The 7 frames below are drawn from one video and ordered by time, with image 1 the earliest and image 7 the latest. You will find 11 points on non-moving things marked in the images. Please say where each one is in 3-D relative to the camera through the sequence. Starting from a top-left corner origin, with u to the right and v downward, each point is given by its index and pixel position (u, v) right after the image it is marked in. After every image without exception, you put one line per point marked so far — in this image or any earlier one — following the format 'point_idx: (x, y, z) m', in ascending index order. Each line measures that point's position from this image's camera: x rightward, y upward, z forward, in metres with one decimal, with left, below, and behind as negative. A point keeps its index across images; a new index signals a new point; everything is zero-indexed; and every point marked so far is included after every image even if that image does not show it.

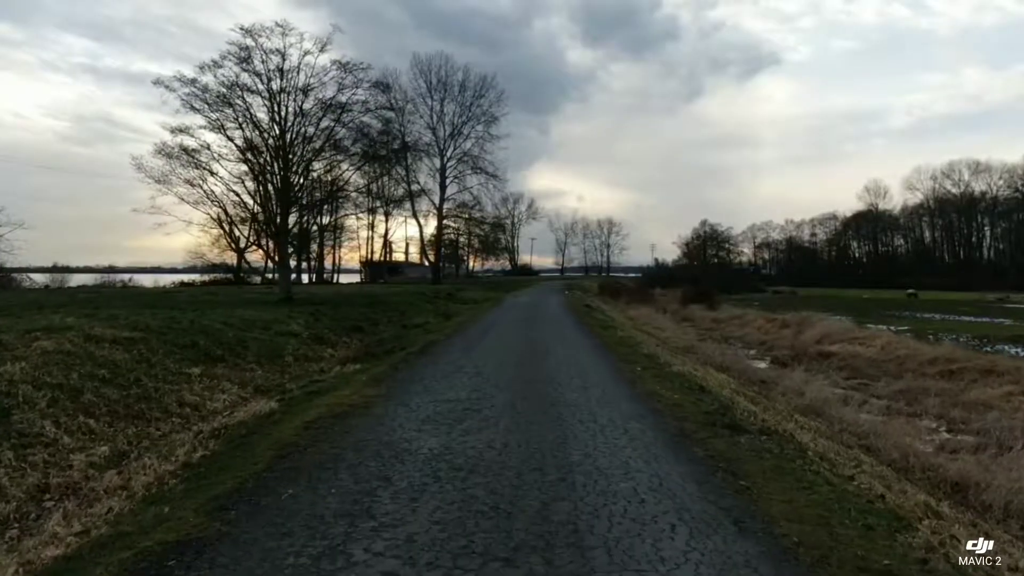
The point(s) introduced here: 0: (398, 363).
0: (-2.3, -1.5, +13.7) m
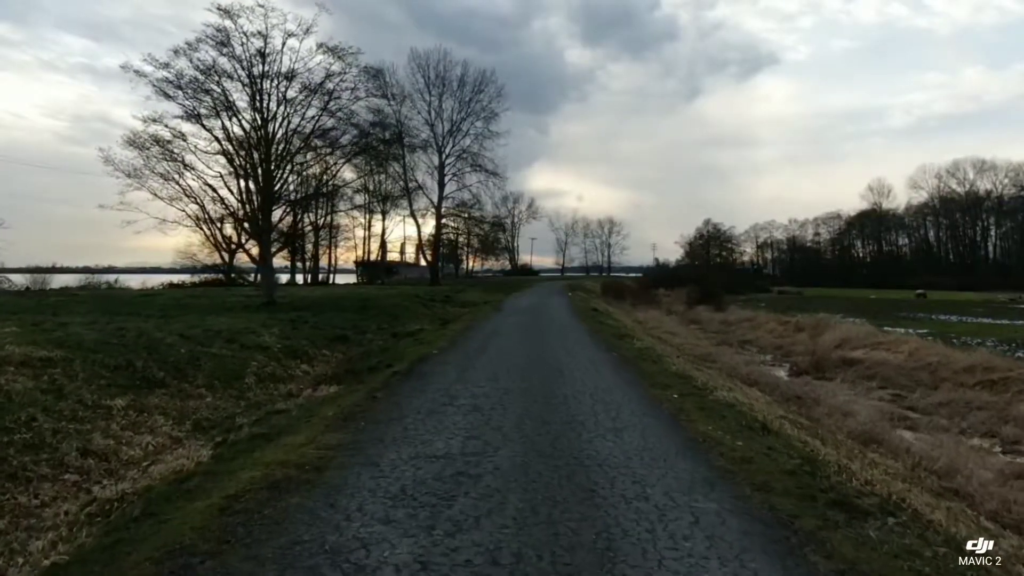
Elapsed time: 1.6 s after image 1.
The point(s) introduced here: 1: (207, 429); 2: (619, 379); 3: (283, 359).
0: (-2.2, -1.6, +11.2) m
1: (-4.3, -2.0, +9.5) m
2: (+1.8, -1.6, +11.7) m
3: (-5.2, -1.6, +15.4) m
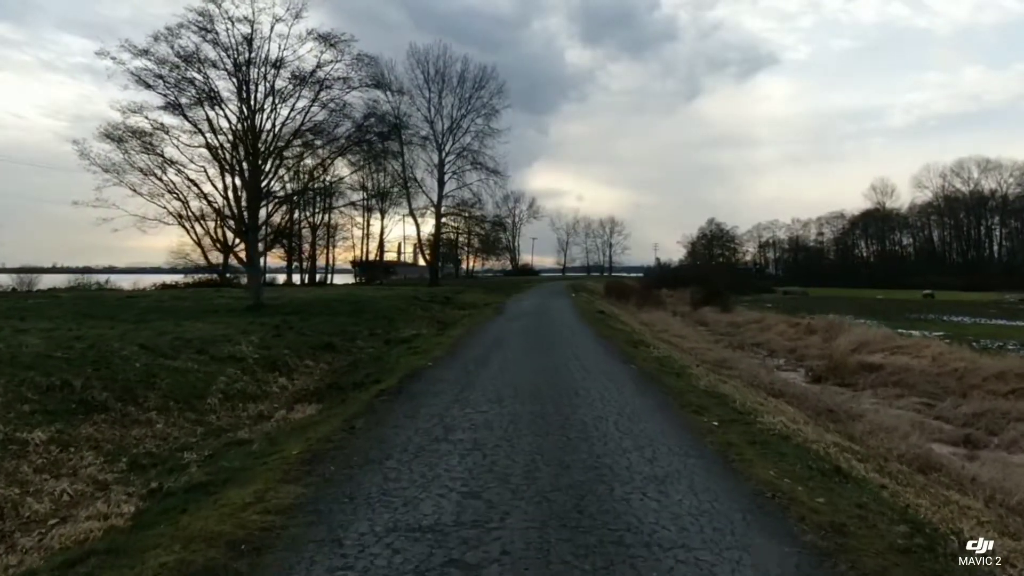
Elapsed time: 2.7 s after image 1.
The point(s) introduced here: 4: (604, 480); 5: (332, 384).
0: (-2.1, -1.7, +9.5) m
1: (-4.2, -2.1, +7.8) m
2: (+1.9, -1.6, +10.0) m
3: (-5.1, -1.7, +13.6) m
4: (+0.8, -1.7, +6.0) m
5: (-3.6, -1.9, +13.7) m
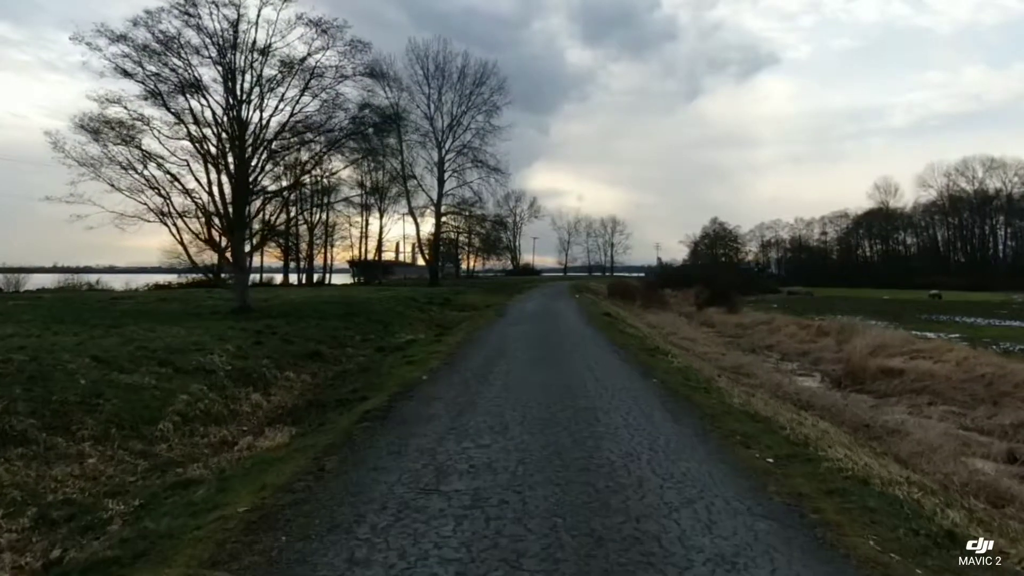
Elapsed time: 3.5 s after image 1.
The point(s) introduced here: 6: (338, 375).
0: (-2.0, -1.8, +7.8) m
1: (-4.1, -2.1, +6.1) m
2: (+2.0, -1.7, +8.3) m
3: (-5.0, -1.7, +12.0) m
4: (+0.9, -1.7, +4.4) m
5: (-3.5, -2.0, +12.0) m
6: (-3.7, -1.9, +14.5) m
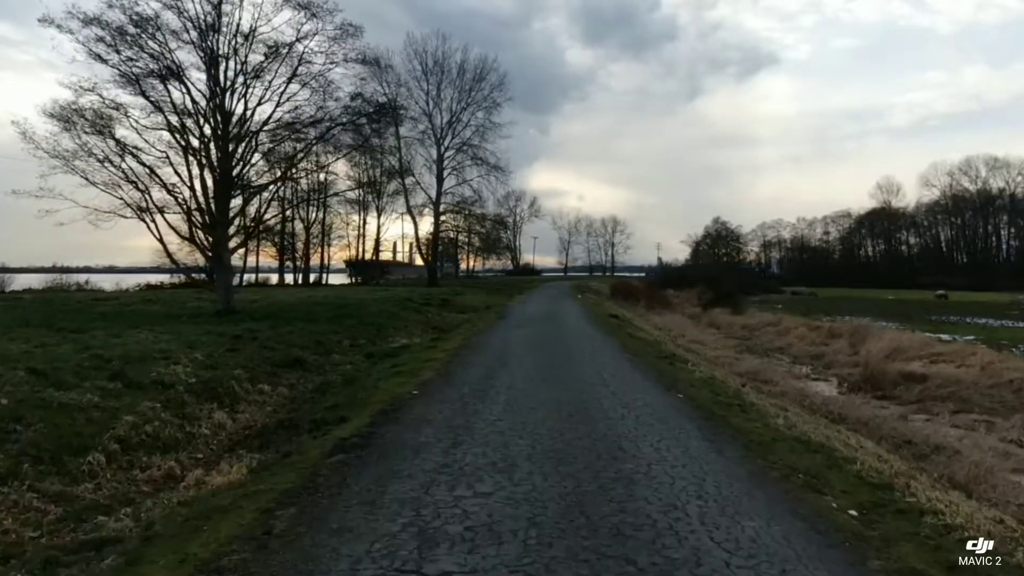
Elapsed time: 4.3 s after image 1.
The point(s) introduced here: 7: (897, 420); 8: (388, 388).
0: (-1.9, -1.8, +6.2) m
1: (-4.0, -2.1, +4.5) m
2: (+2.1, -1.7, +6.7) m
3: (-4.9, -1.8, +10.4) m
4: (+1.0, -1.8, +2.8) m
5: (-3.5, -2.0, +10.4) m
6: (-3.7, -1.9, +12.9) m
7: (+10.4, -3.6, +18.4) m
8: (-2.2, -1.7, +11.7) m
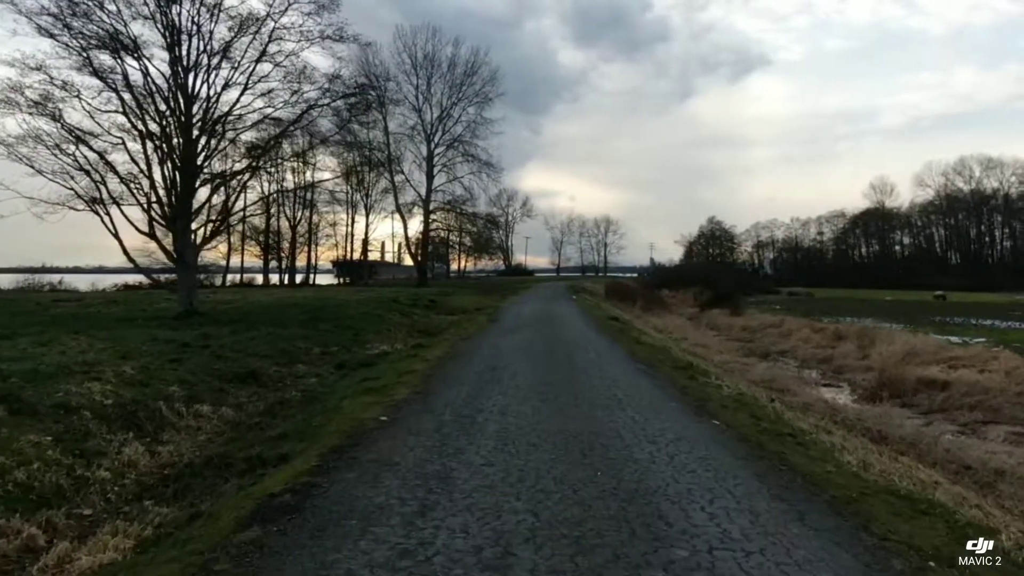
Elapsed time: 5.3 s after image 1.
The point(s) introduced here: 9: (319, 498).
0: (-2.0, -1.8, +4.0) m
1: (-4.0, -2.1, +2.3) m
2: (+2.0, -1.7, +4.5) m
3: (-5.0, -1.8, +8.2) m
4: (+1.0, -1.8, +0.6) m
5: (-3.5, -2.0, +8.2) m
6: (-3.8, -1.9, +10.7) m
7: (+10.2, -3.6, +16.4) m
8: (-2.3, -1.7, +9.5) m
9: (-1.6, -1.7, +5.7) m
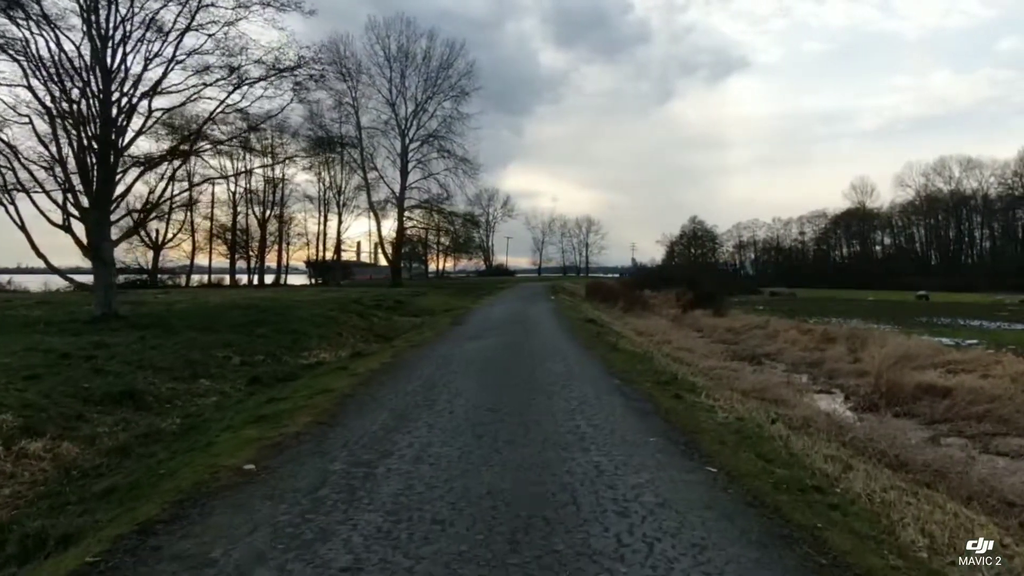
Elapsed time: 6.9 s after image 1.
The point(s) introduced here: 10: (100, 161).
0: (-2.6, -1.8, +1.6) m
1: (-4.6, -2.1, -0.2) m
2: (+1.4, -1.7, +2.2) m
3: (-5.8, -1.7, +5.6) m
4: (+0.4, -1.7, -1.8) m
5: (-4.3, -2.0, +5.7) m
6: (-4.6, -1.8, +8.2) m
7: (+9.3, -3.6, +14.2) m
8: (-3.0, -1.7, +7.0) m
9: (-2.3, -1.7, +3.2) m
10: (-11.9, +3.6, +19.7) m
